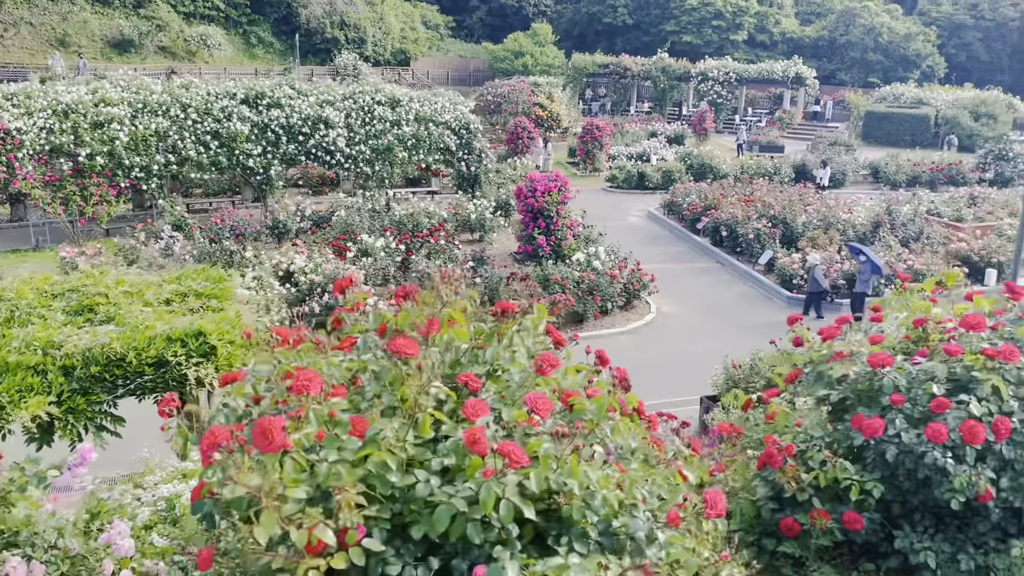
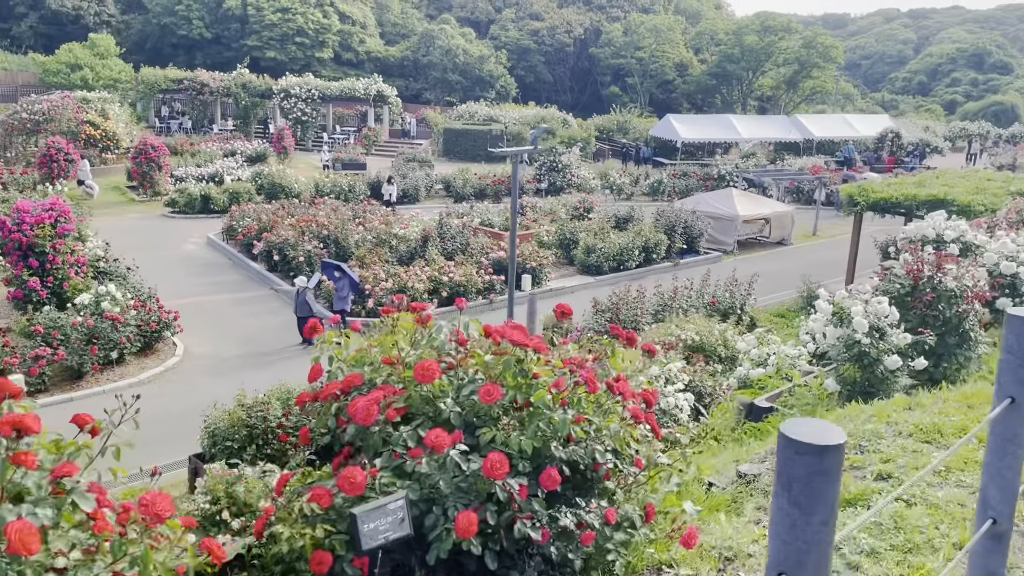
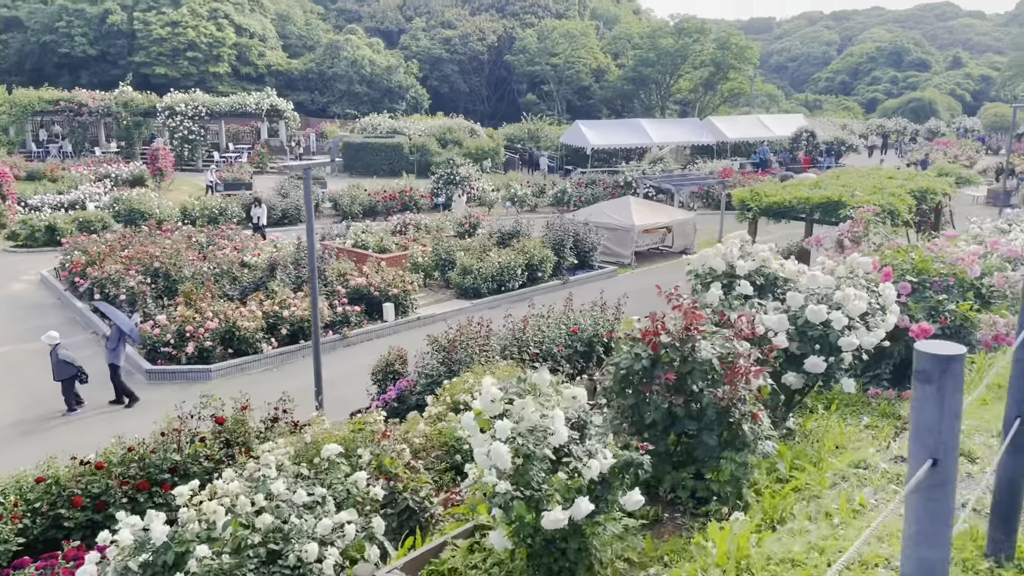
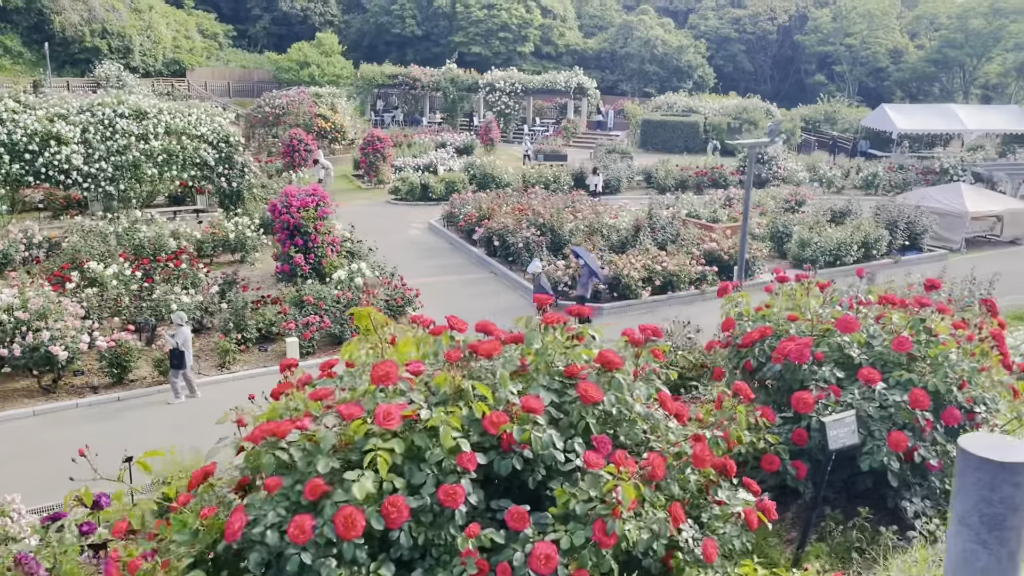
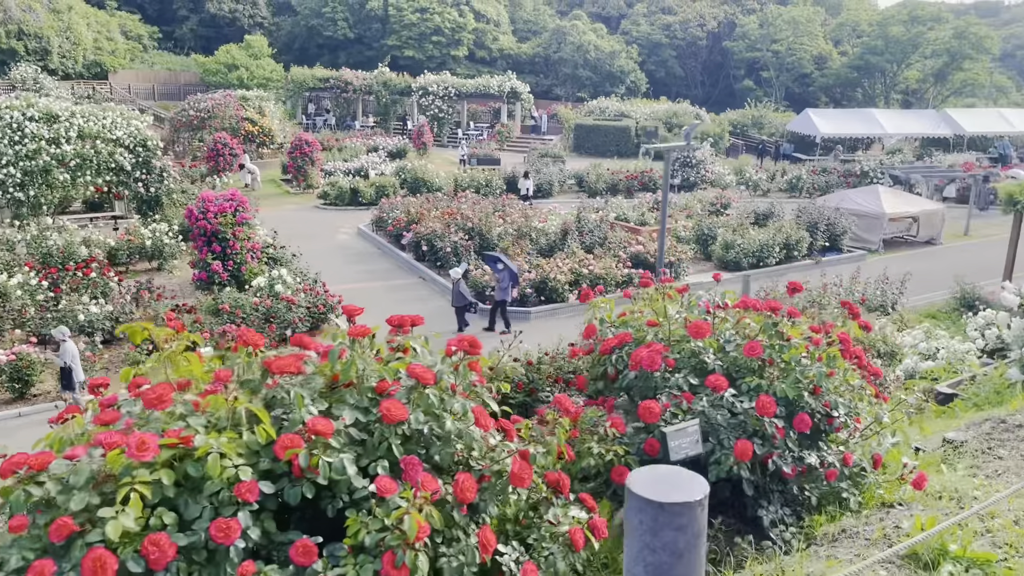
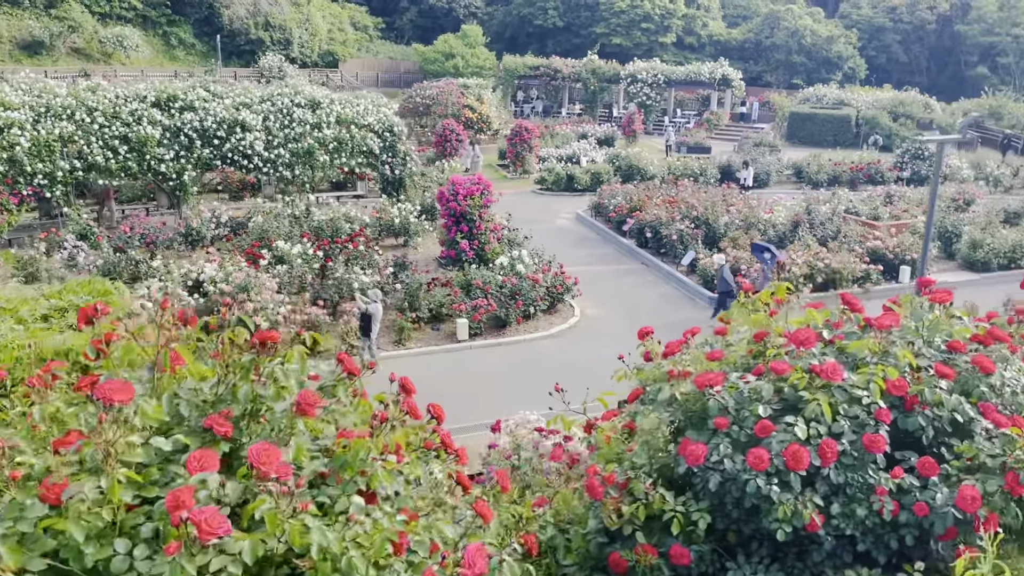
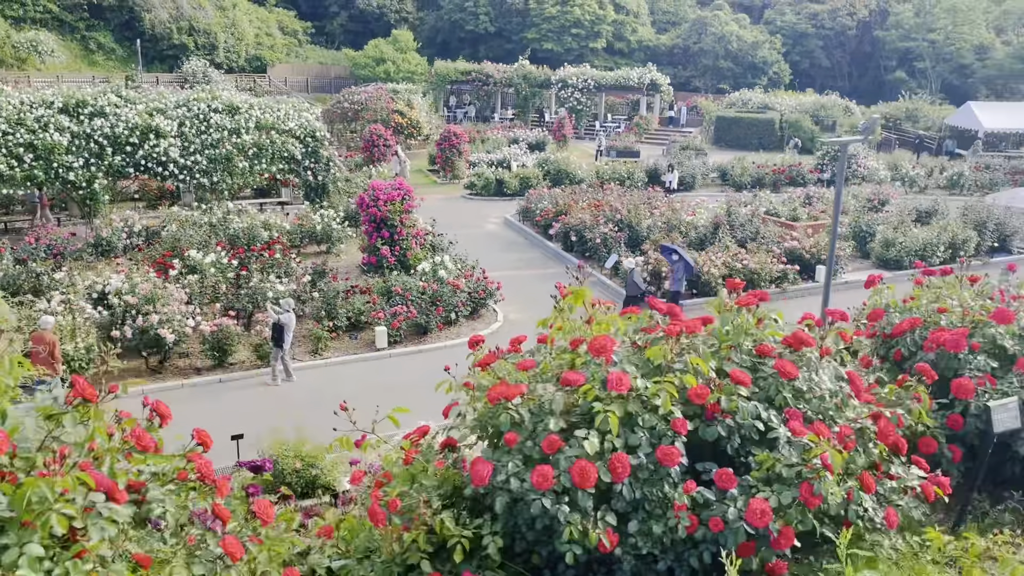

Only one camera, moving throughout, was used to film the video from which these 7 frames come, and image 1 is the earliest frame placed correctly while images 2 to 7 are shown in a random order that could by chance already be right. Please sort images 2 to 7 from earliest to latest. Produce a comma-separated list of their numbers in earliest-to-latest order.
6, 7, 4, 5, 2, 3
